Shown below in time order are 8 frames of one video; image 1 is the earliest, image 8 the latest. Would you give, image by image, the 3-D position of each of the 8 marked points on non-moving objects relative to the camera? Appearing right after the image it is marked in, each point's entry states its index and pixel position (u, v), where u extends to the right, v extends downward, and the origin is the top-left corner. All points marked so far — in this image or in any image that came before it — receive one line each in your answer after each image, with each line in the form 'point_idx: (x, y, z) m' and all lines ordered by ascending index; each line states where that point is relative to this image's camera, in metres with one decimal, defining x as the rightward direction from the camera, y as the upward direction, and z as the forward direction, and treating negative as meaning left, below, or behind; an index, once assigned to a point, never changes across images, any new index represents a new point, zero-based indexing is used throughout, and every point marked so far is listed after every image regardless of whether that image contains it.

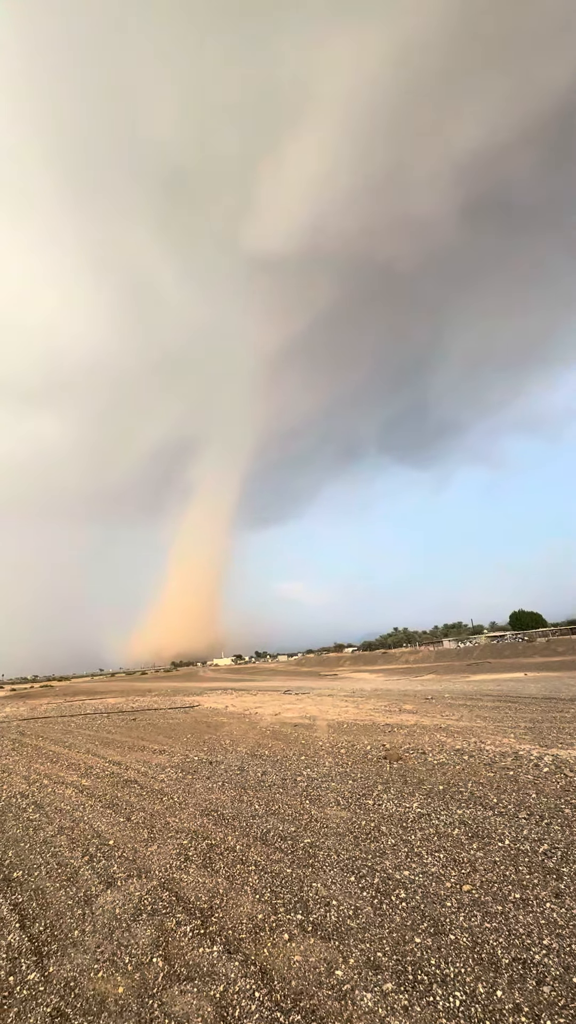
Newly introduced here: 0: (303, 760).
0: (+0.5, -8.7, +15.4) m
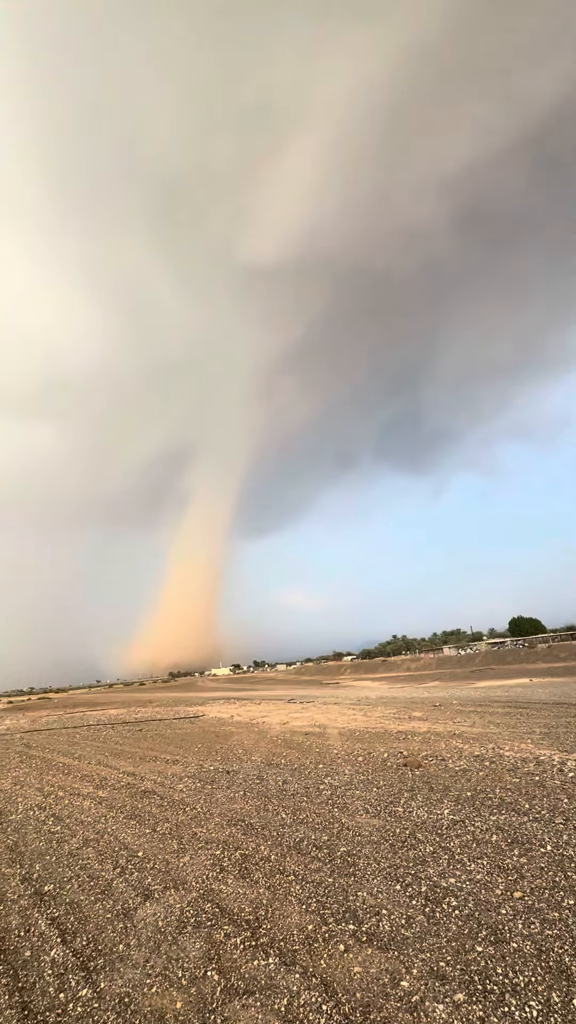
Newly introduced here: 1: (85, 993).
0: (+1.2, -8.9, +15.2) m
1: (-2.3, -5.5, +5.0) m
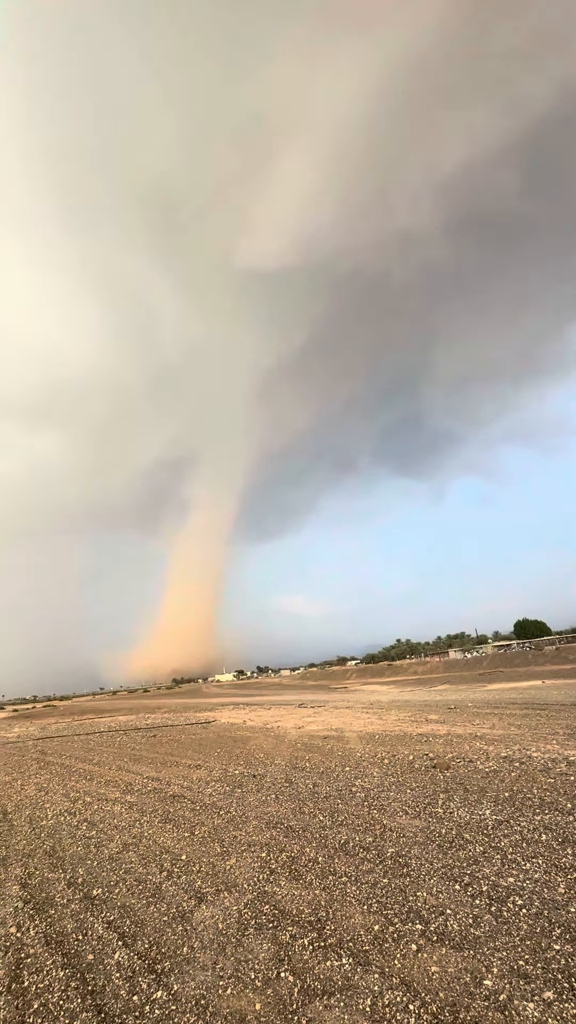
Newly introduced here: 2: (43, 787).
0: (+2.1, -8.9, +15.1) m
1: (-1.4, -5.5, +5.0) m
2: (-9.6, -10.7, +17.1) m
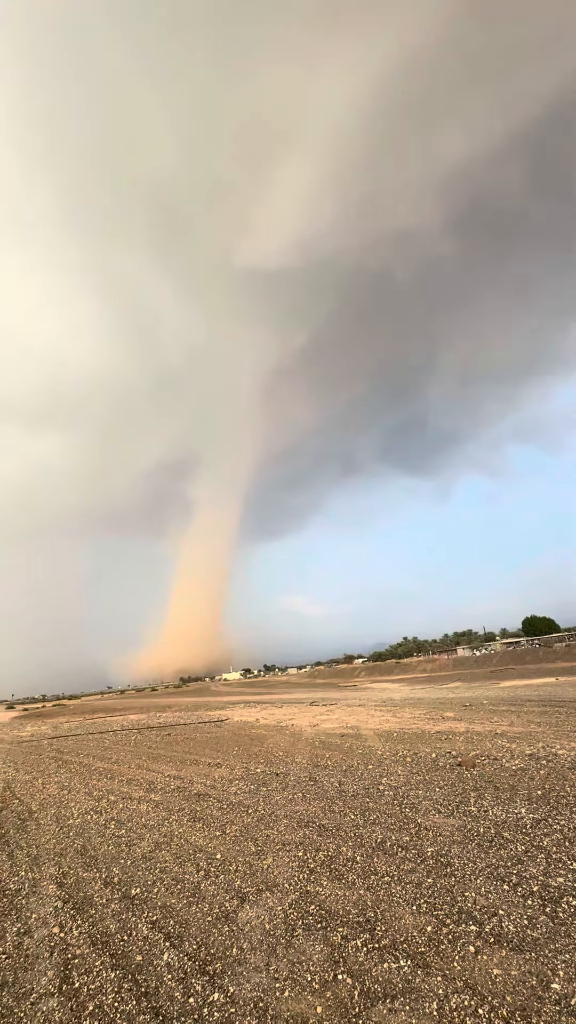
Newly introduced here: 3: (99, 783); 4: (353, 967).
0: (+2.9, -8.8, +14.9) m
1: (-0.8, -5.4, +4.9) m
2: (-8.7, -10.7, +17.1) m
3: (-7.2, -10.4, +16.7) m
4: (+0.8, -5.3, +5.1) m
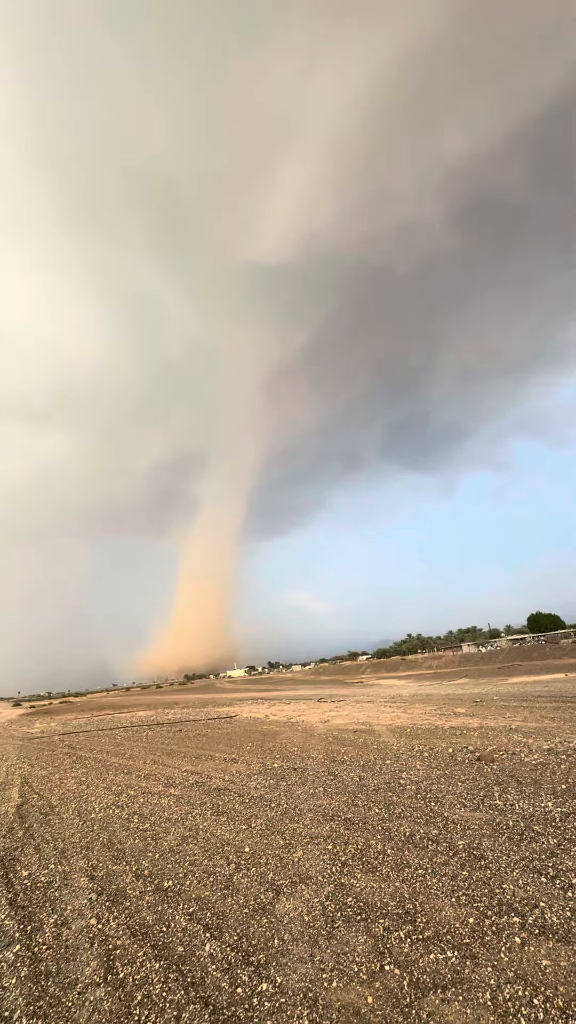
0: (+3.5, -8.6, +14.9) m
1: (-0.3, -5.3, +4.9) m
2: (-8.1, -10.6, +17.2) m
3: (-6.6, -10.2, +16.8) m
4: (+1.3, -5.2, +5.1) m
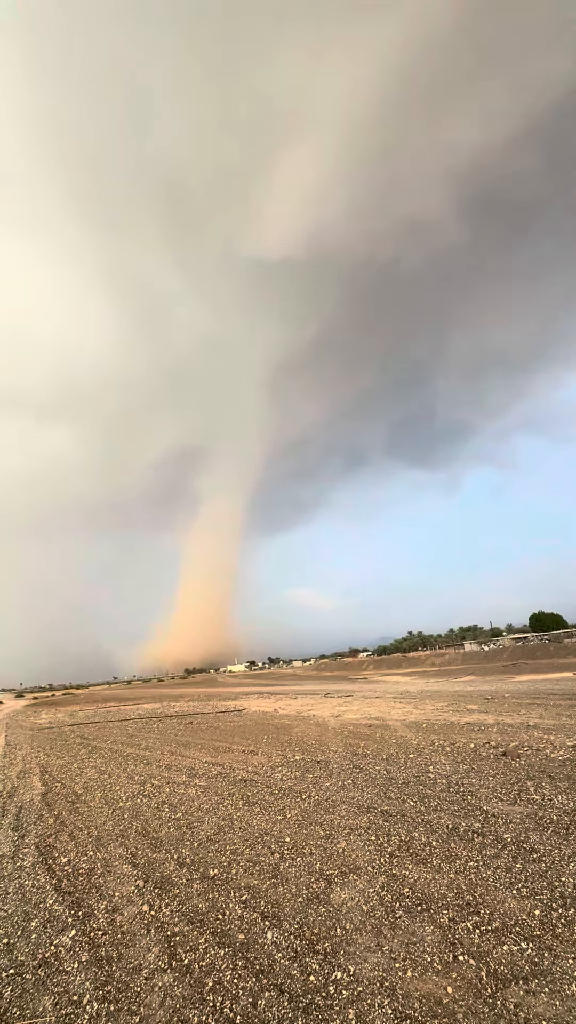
0: (+4.3, -8.4, +14.9) m
1: (+0.5, -5.1, +4.8) m
2: (-7.3, -10.2, +17.2) m
3: (-5.8, -9.9, +16.8) m
4: (+2.1, -5.0, +5.0) m
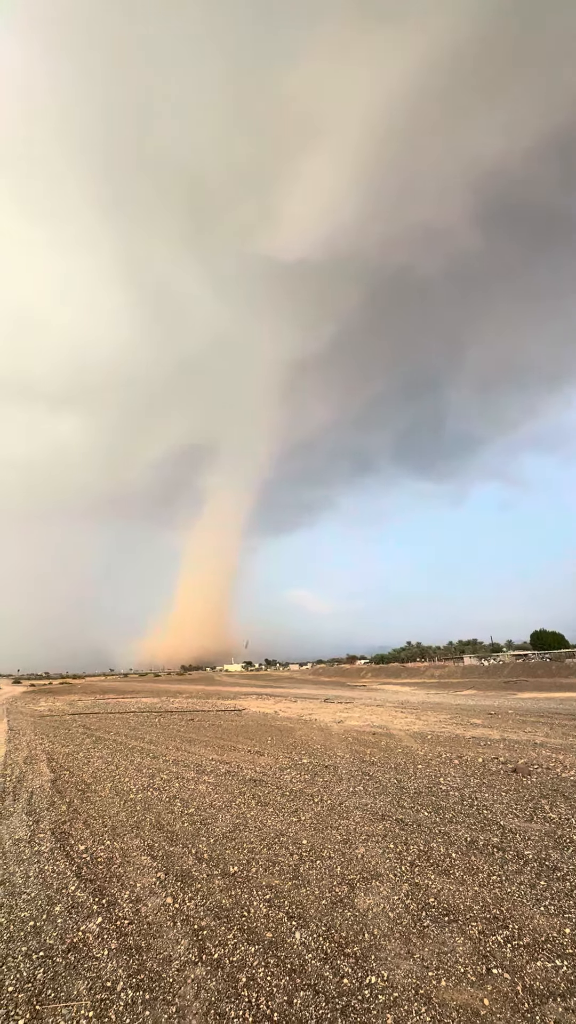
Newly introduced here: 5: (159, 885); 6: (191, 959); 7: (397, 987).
0: (+4.6, -8.7, +14.9) m
1: (+0.9, -5.2, +4.9) m
2: (-7.1, -9.8, +17.3) m
3: (-5.5, -9.6, +16.9) m
4: (+2.5, -5.2, +5.0) m
5: (-2.1, -6.1, +7.2) m
6: (-1.2, -5.5, +5.3) m
7: (+1.2, -5.2, +4.7) m
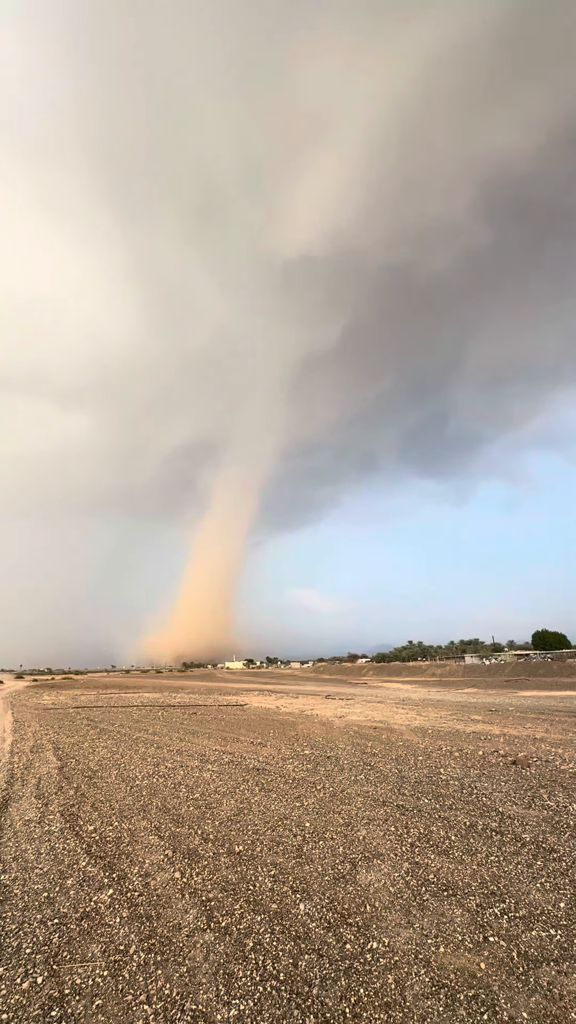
0: (+4.7, -8.5, +15.1) m
1: (+1.0, -5.0, +5.1) m
2: (-7.0, -9.6, +17.6) m
3: (-5.5, -9.4, +17.1) m
4: (+2.5, -5.0, +5.2) m
5: (-2.1, -5.9, +7.4) m
6: (-1.1, -5.3, +5.6) m
7: (+1.2, -5.0, +5.0) m
